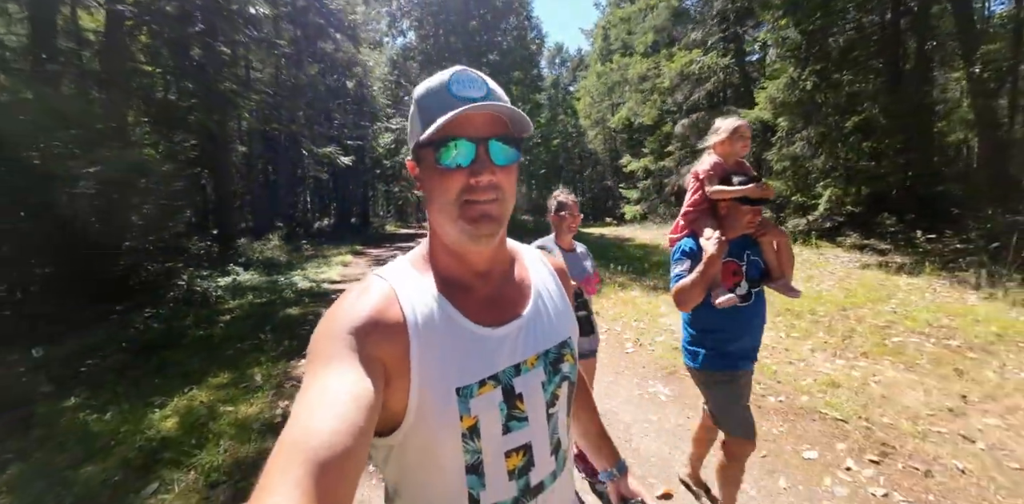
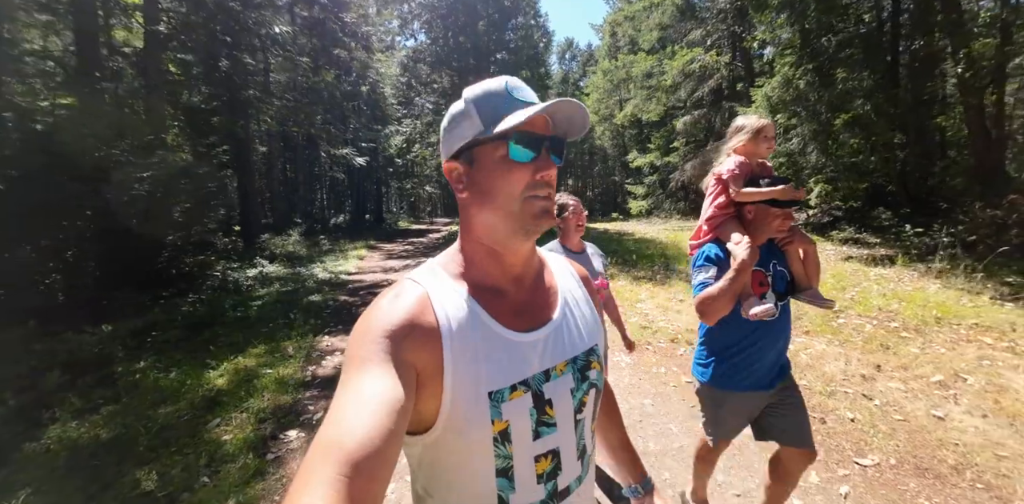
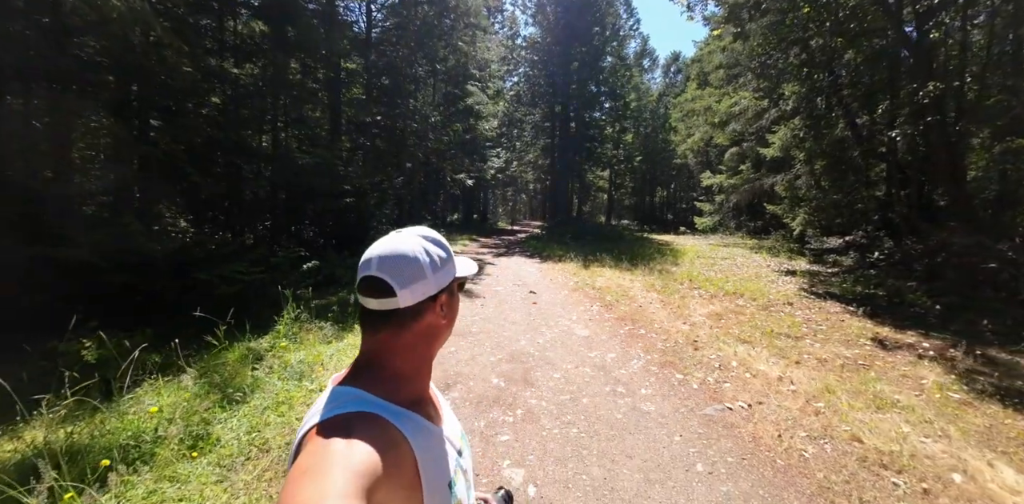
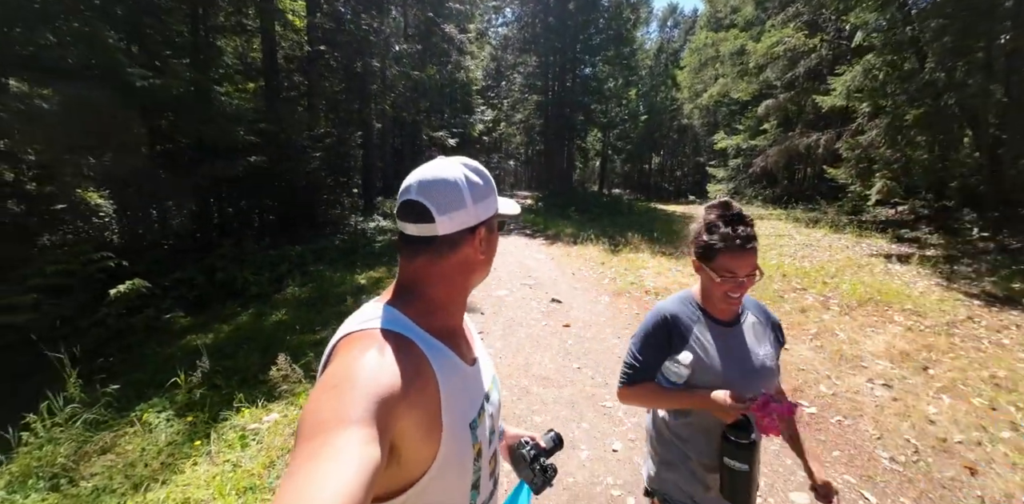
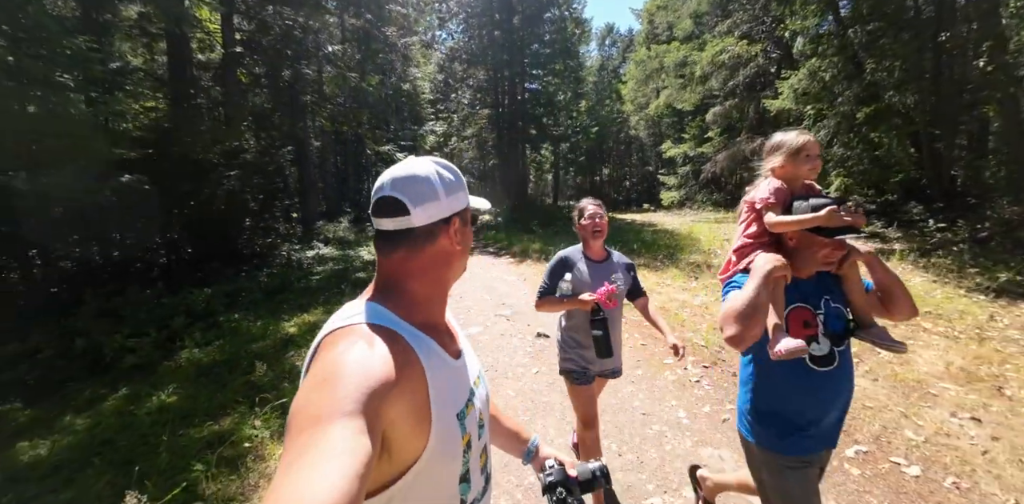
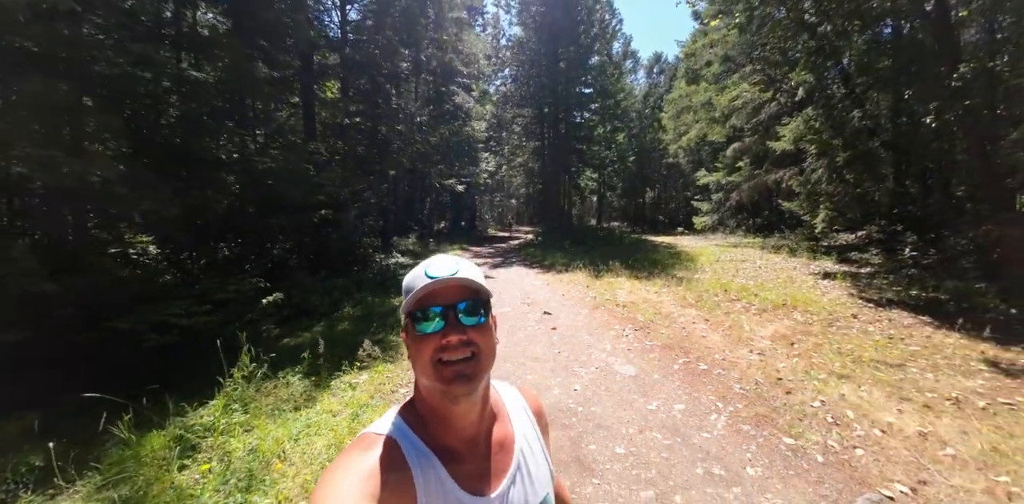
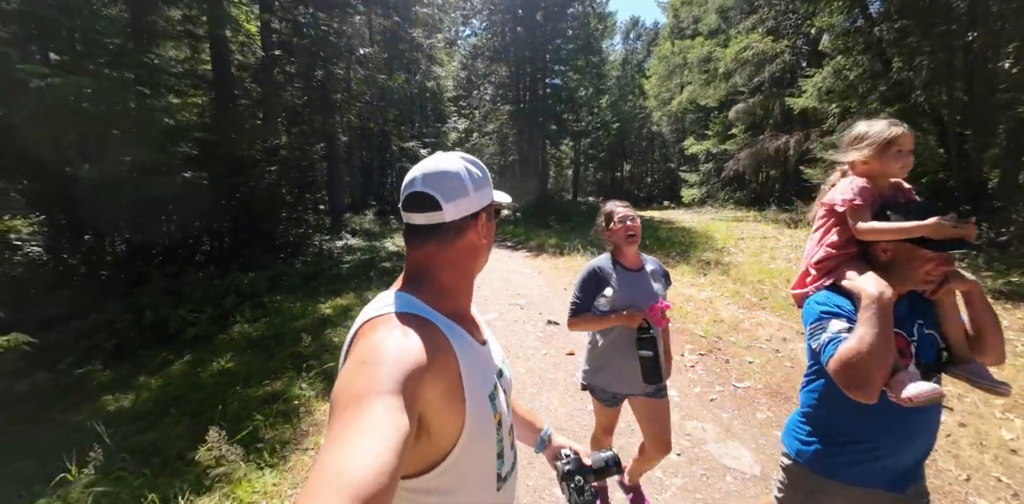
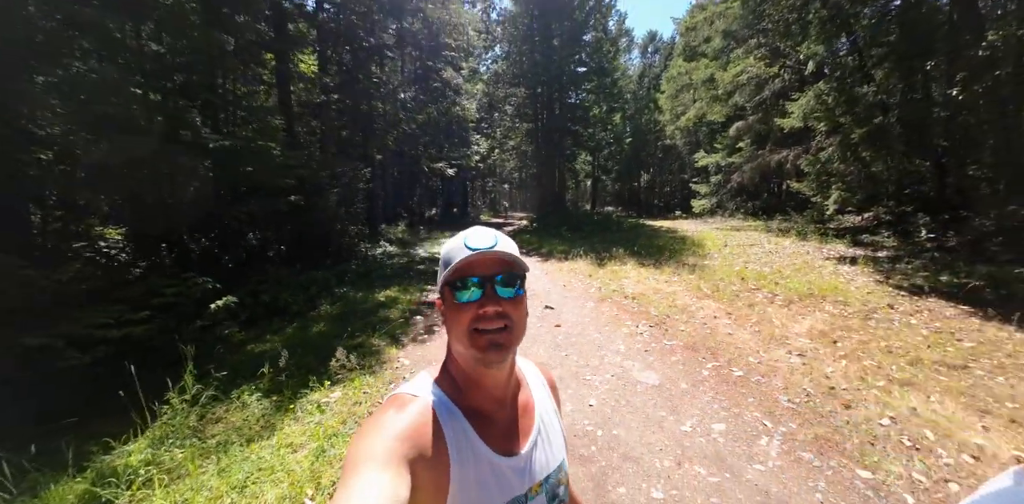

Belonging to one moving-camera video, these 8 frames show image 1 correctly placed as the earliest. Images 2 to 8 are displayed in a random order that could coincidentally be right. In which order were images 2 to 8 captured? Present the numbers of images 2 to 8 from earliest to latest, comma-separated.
2, 5, 7, 4, 8, 6, 3
